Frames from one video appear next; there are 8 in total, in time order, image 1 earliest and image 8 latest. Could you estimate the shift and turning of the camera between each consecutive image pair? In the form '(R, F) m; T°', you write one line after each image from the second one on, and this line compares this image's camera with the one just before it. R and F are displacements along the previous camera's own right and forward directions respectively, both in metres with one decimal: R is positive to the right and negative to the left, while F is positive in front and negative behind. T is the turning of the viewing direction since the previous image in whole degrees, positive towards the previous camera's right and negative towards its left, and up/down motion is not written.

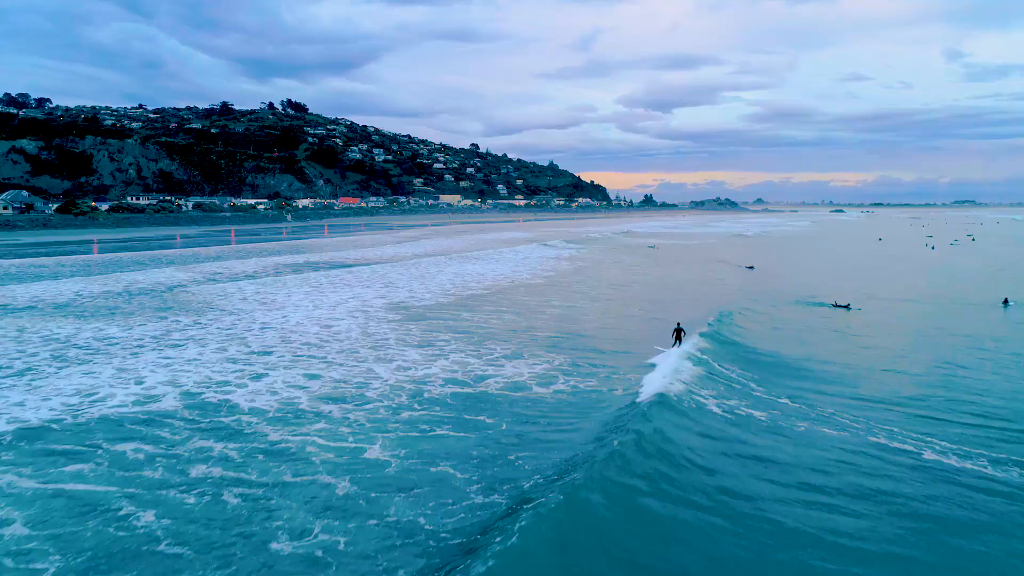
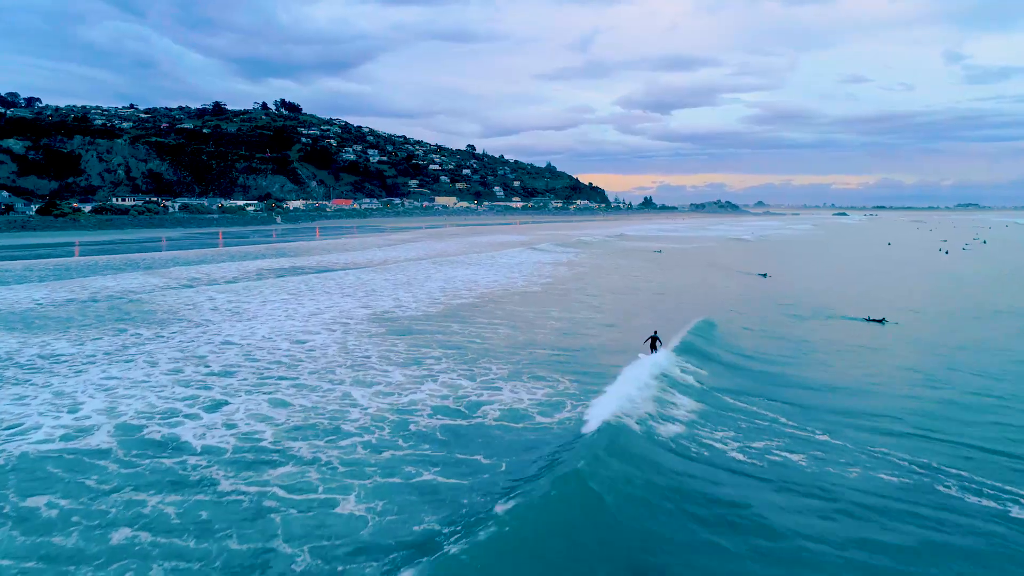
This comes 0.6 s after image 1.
(0.0, +1.2) m; 0°
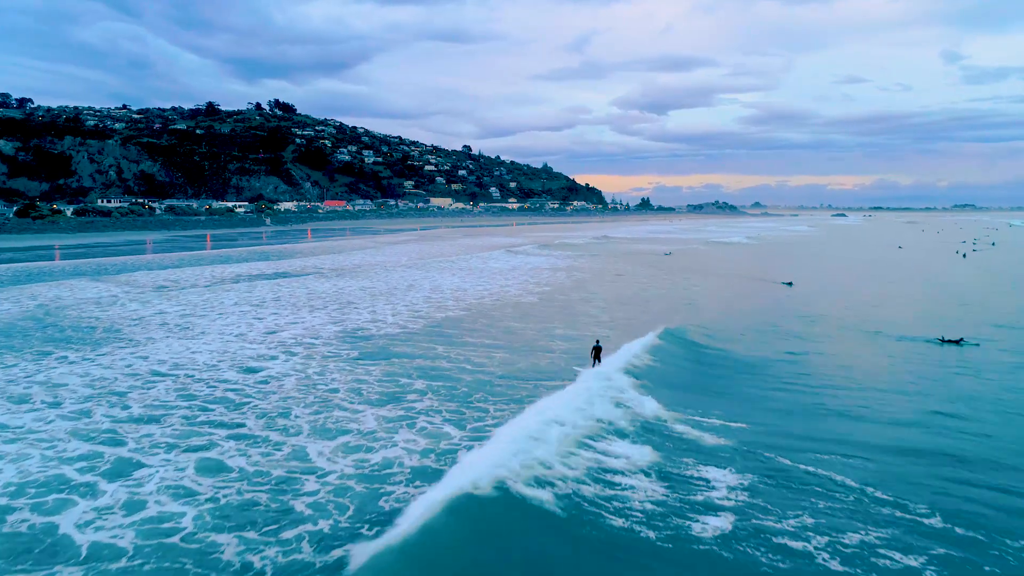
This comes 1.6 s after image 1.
(0.0, +1.8) m; 0°
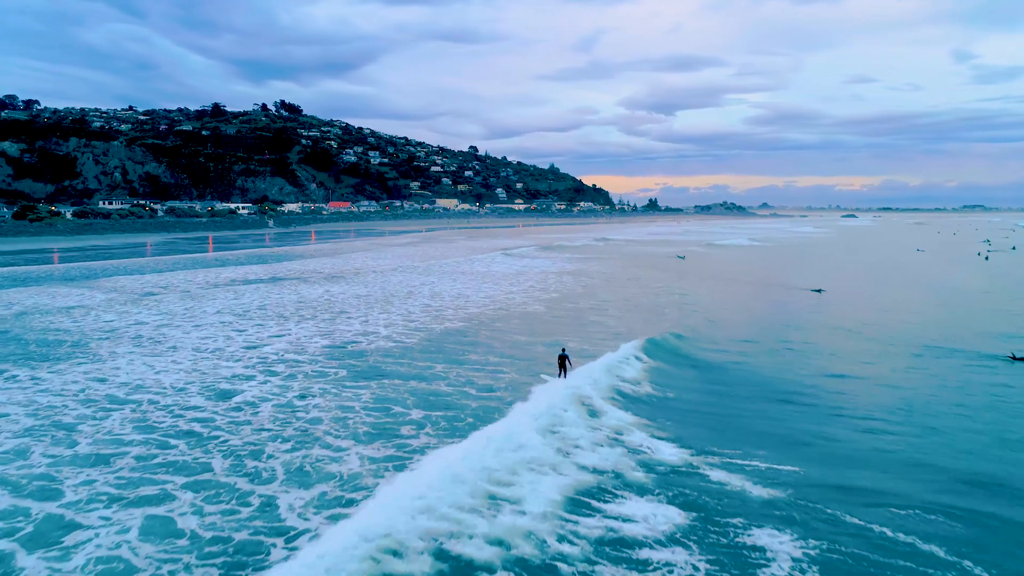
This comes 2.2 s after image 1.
(0.0, +1.1) m; 0°
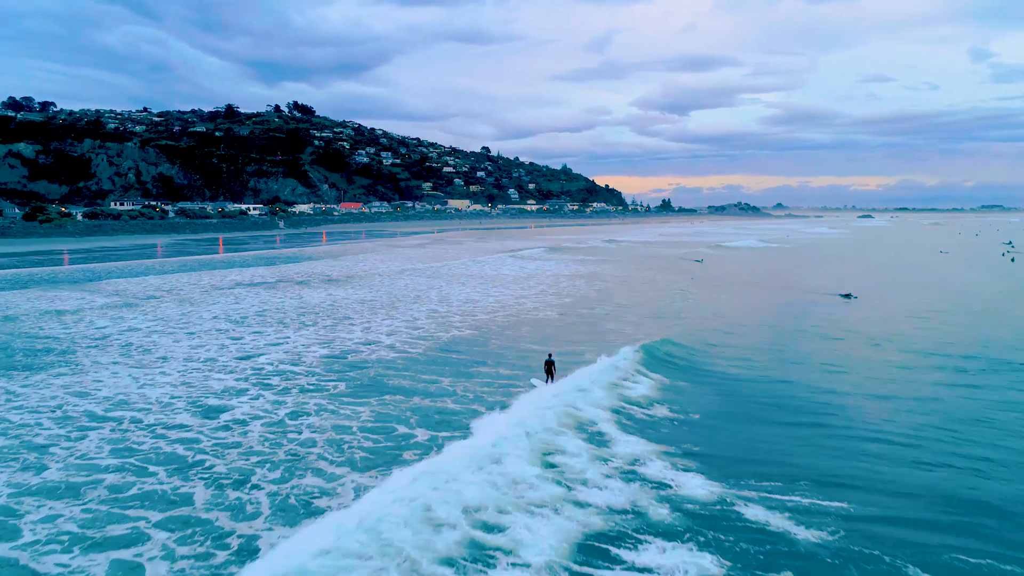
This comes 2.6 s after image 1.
(0.0, +0.7) m; -1°
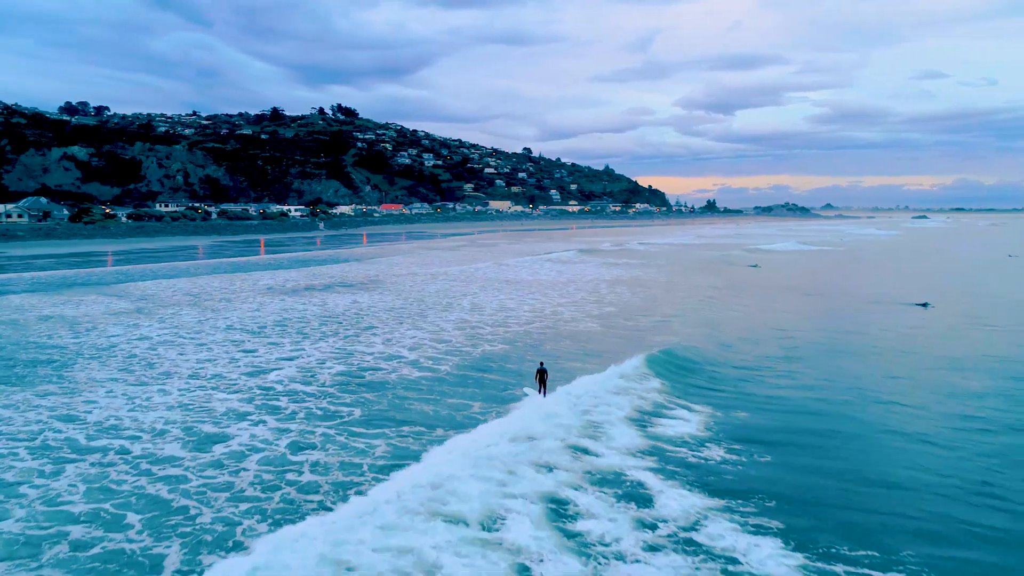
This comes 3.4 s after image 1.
(0.0, +1.1) m; -3°
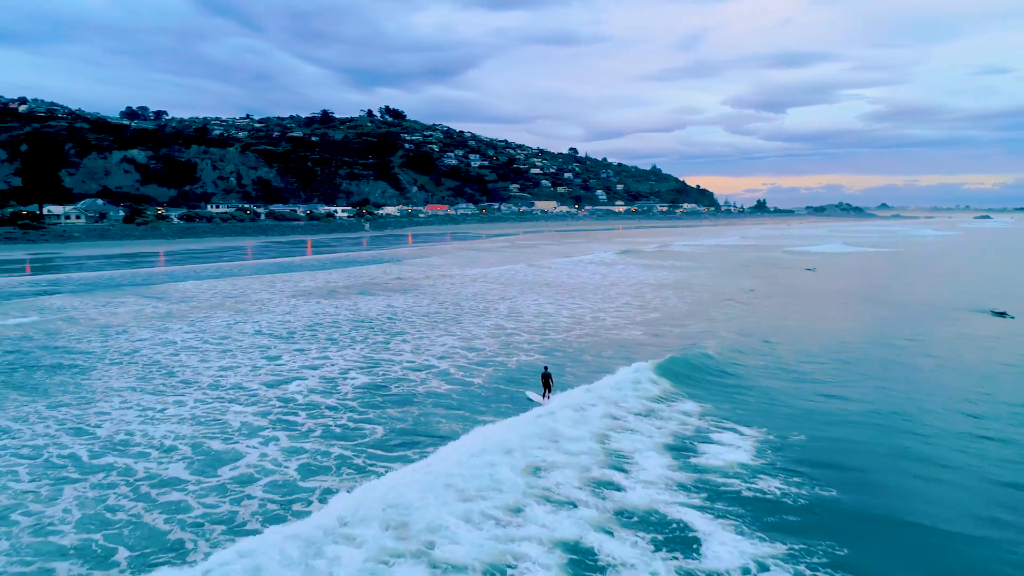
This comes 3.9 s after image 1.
(+0.1, +0.7) m; -4°
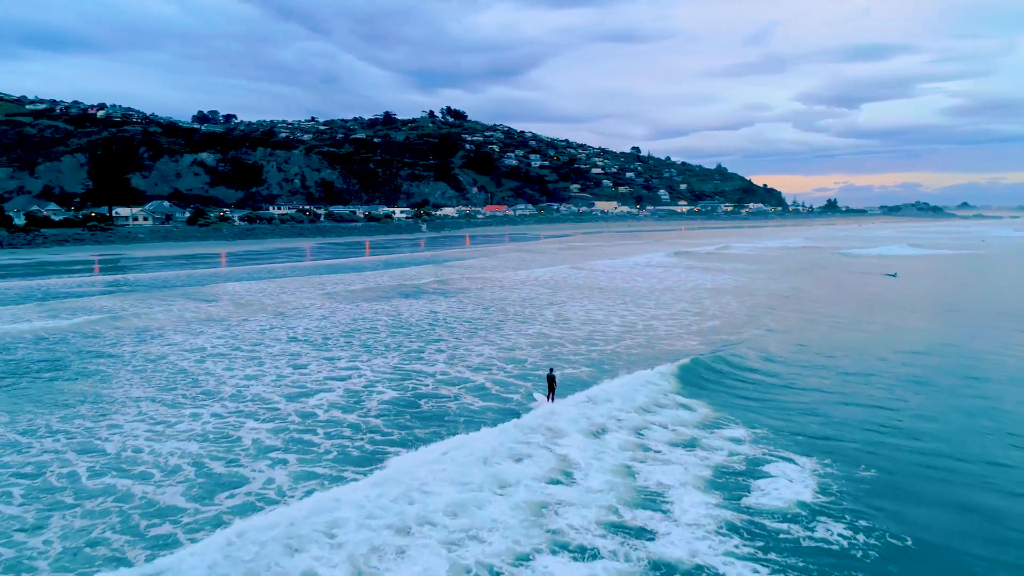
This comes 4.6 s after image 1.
(+0.2, +0.7) m; -5°
